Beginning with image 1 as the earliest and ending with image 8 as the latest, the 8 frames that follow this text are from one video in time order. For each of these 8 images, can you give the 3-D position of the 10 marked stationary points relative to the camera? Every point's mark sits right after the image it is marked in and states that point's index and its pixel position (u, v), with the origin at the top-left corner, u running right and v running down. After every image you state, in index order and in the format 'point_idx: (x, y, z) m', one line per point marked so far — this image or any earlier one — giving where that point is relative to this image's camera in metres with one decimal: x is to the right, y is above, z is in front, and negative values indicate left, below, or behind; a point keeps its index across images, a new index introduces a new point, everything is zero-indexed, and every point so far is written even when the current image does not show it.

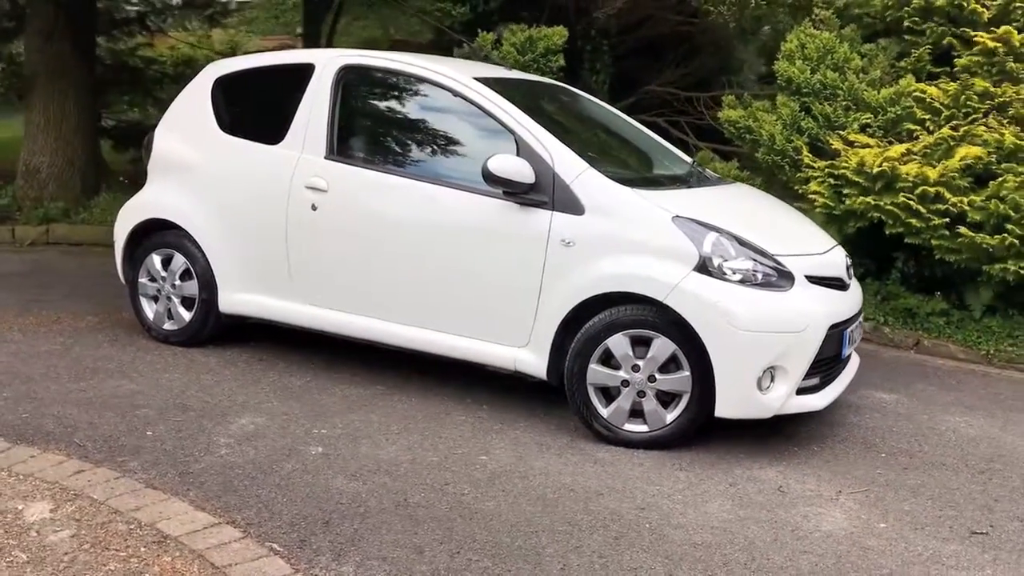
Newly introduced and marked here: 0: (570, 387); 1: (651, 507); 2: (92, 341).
0: (+0.3, -0.5, +4.6) m
1: (+0.6, -0.9, +3.9) m
2: (-2.4, -0.3, +5.8) m
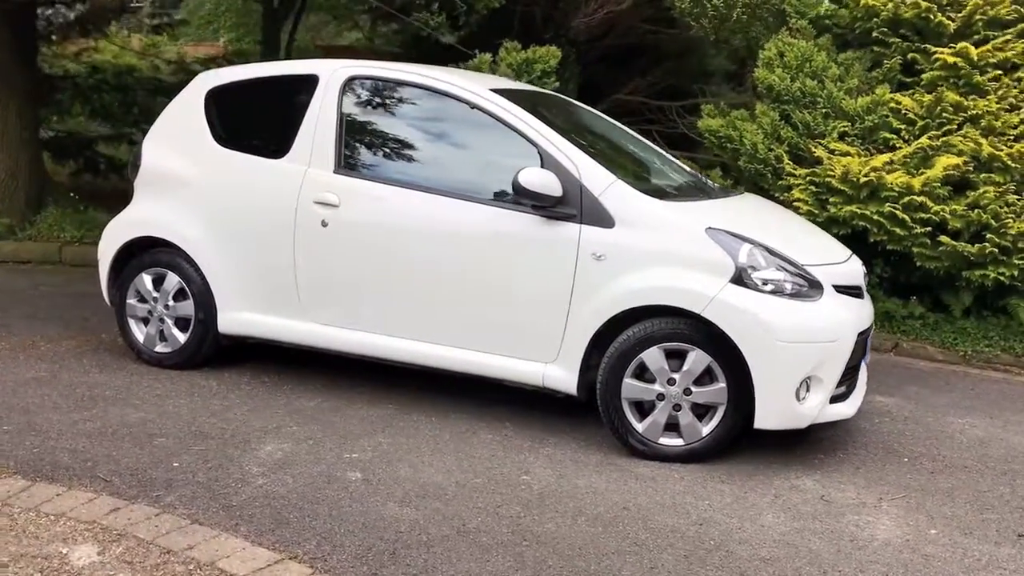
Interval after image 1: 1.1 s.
0: (+0.4, -0.5, +4.5) m
1: (+0.8, -0.9, +3.8) m
2: (-2.4, -0.4, +5.5) m
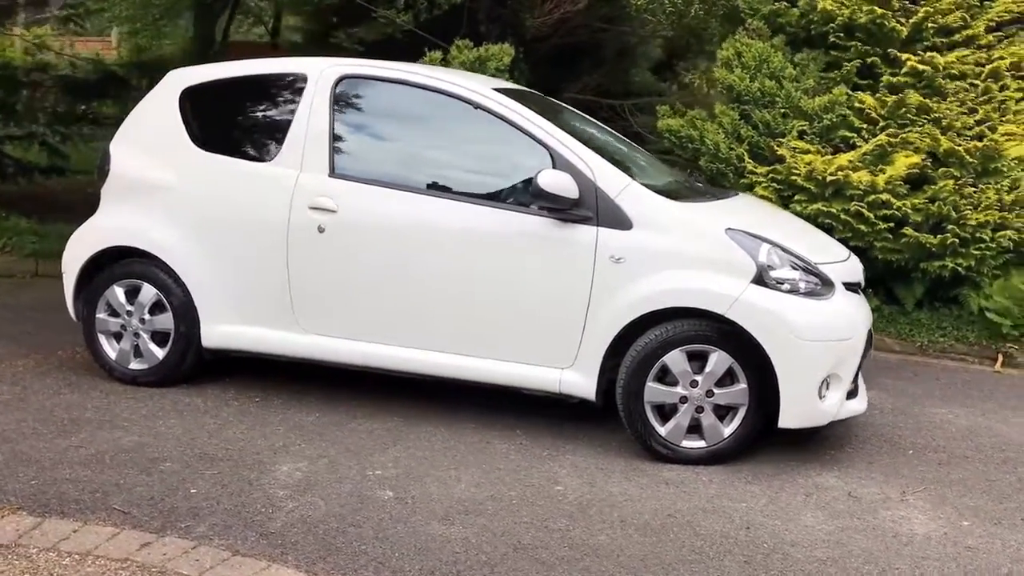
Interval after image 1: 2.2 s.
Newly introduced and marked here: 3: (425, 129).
0: (+0.5, -0.5, +4.5) m
1: (+0.9, -0.9, +3.8) m
2: (-2.4, -0.5, +5.1) m
3: (-0.4, +0.8, +4.8) m
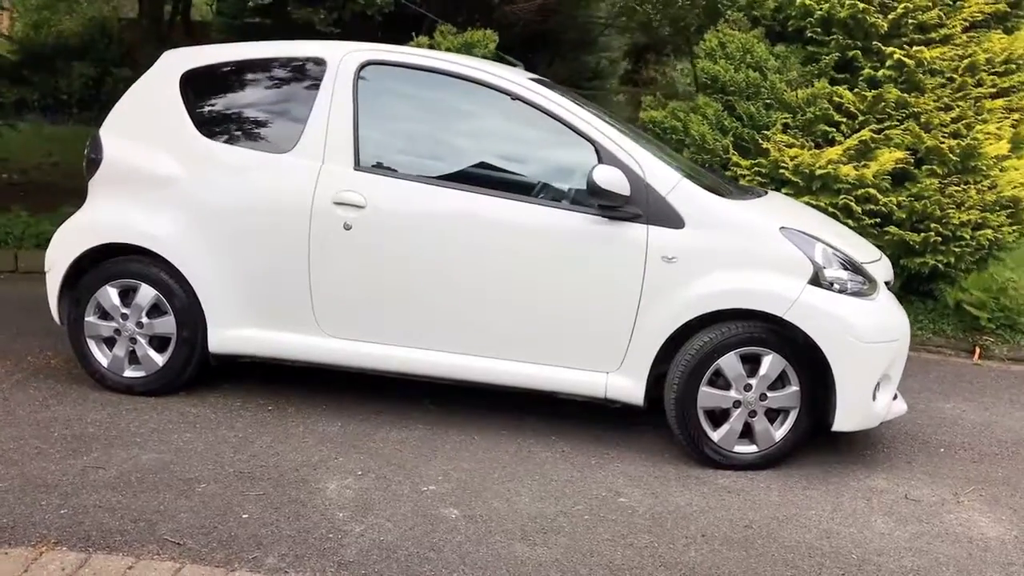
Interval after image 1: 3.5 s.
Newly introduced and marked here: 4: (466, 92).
0: (+0.7, -0.5, +4.3) m
1: (+1.2, -0.9, +3.7) m
2: (-2.2, -0.5, +4.6) m
3: (-0.3, +0.8, +4.5) m
4: (-0.2, +0.9, +4.6) m
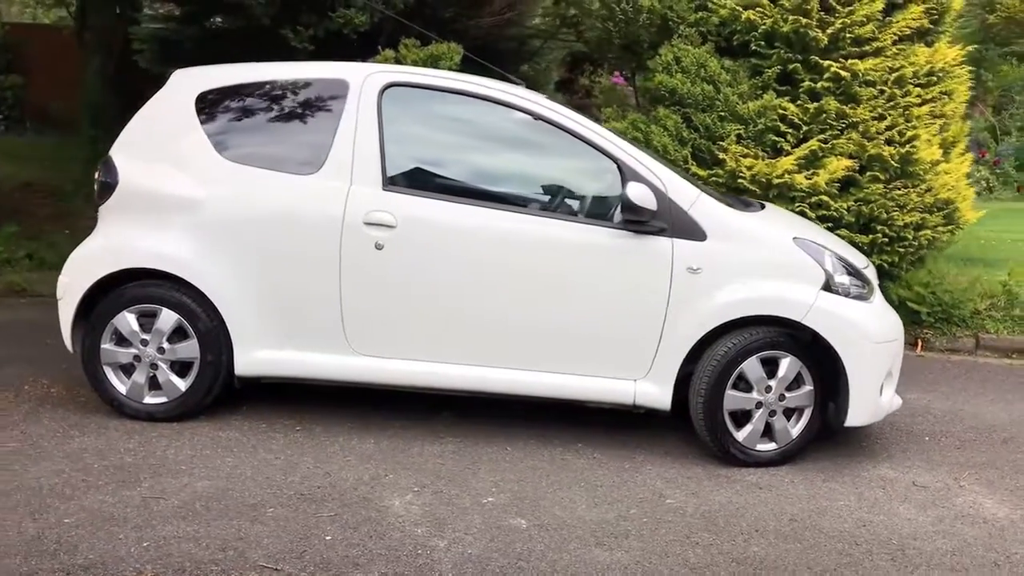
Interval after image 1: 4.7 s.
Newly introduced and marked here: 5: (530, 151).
0: (+0.9, -0.6, +4.6) m
1: (+1.5, -1.0, +4.0) m
2: (-2.1, -0.6, +4.5) m
3: (-0.2, +0.7, +4.6) m
4: (-0.1, +0.8, +4.7) m
5: (+0.1, +0.6, +4.6) m
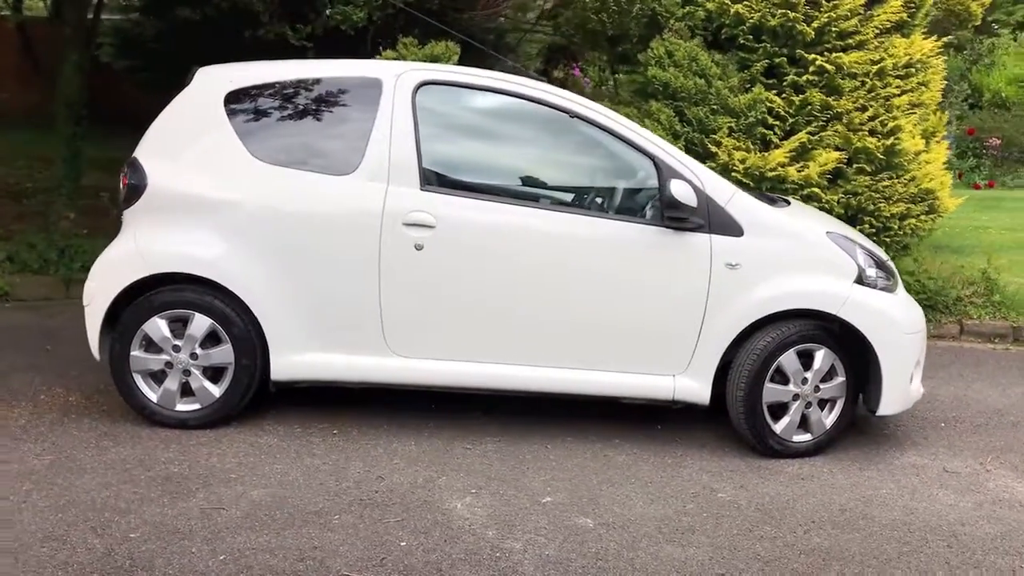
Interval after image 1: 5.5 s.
0: (+1.1, -0.6, +4.6) m
1: (+1.7, -0.9, +4.1) m
2: (-1.9, -0.7, +4.4) m
3: (0.0, +0.7, +4.6) m
4: (+0.1, +0.8, +4.7) m
5: (+0.3, +0.6, +4.6) m
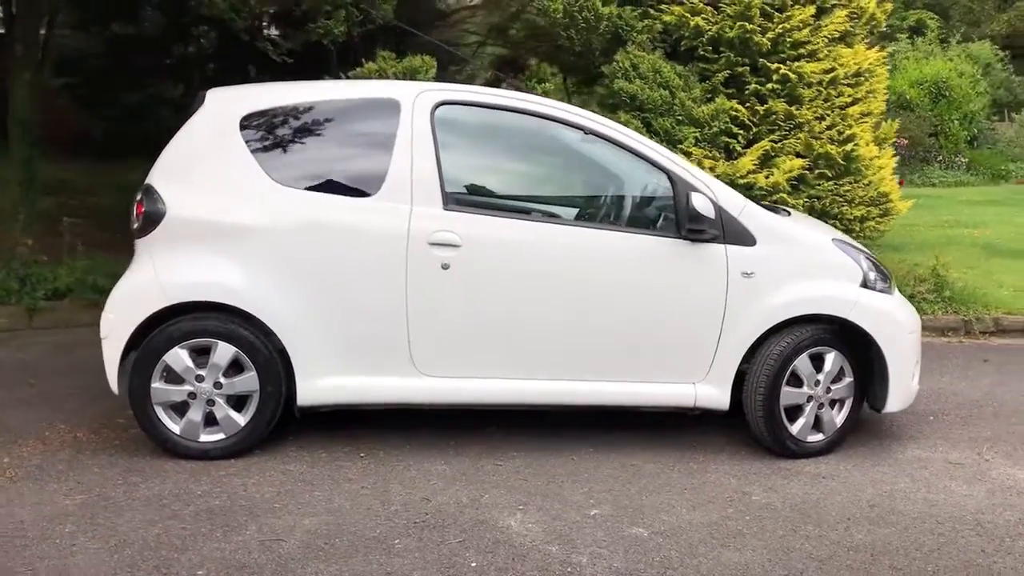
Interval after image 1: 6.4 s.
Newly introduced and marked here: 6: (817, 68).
0: (+1.2, -0.6, +4.8) m
1: (+1.9, -0.9, +4.3) m
2: (-1.7, -0.8, +4.2) m
3: (+0.1, +0.6, +4.7) m
4: (+0.1, +0.8, +4.7) m
5: (+0.3, +0.6, +4.7) m
6: (+2.5, +1.8, +8.0) m
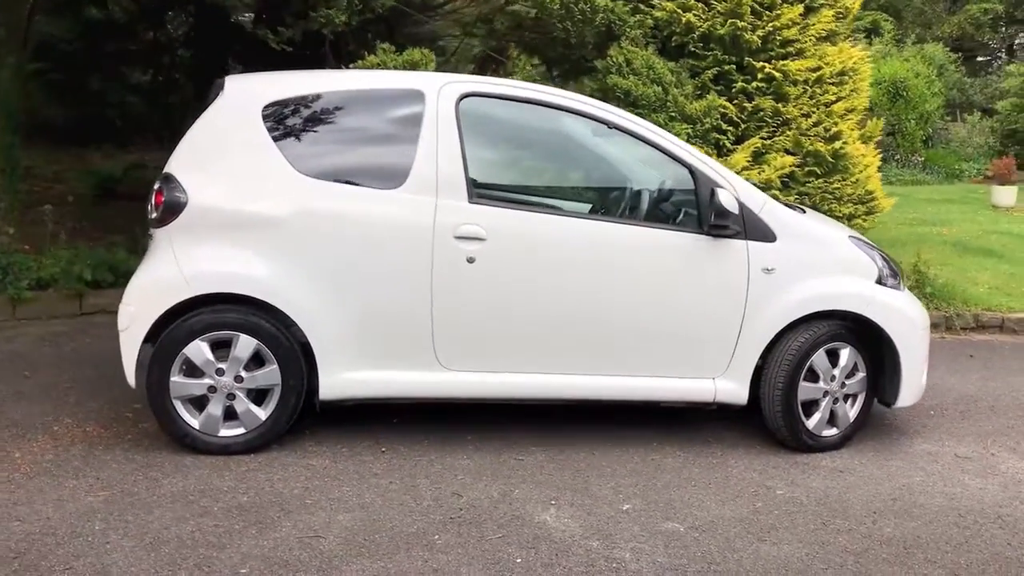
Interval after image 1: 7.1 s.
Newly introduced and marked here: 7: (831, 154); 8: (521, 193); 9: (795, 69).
0: (+1.3, -0.6, +4.8) m
1: (+2.0, -0.9, +4.4) m
2: (-1.6, -0.8, +4.1) m
3: (+0.2, +0.7, +4.7) m
4: (+0.2, +0.8, +4.7) m
5: (+0.4, +0.6, +4.7) m
6: (+2.4, +1.8, +8.1) m
7: (+2.6, +1.1, +8.1) m
8: (0.0, +0.4, +4.6) m
9: (+2.3, +1.8, +8.0) m
